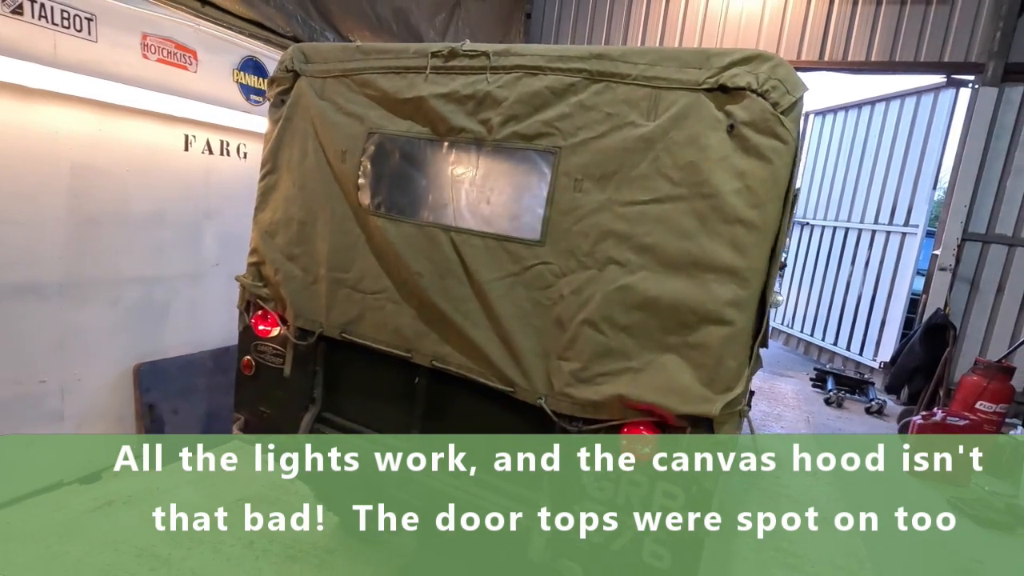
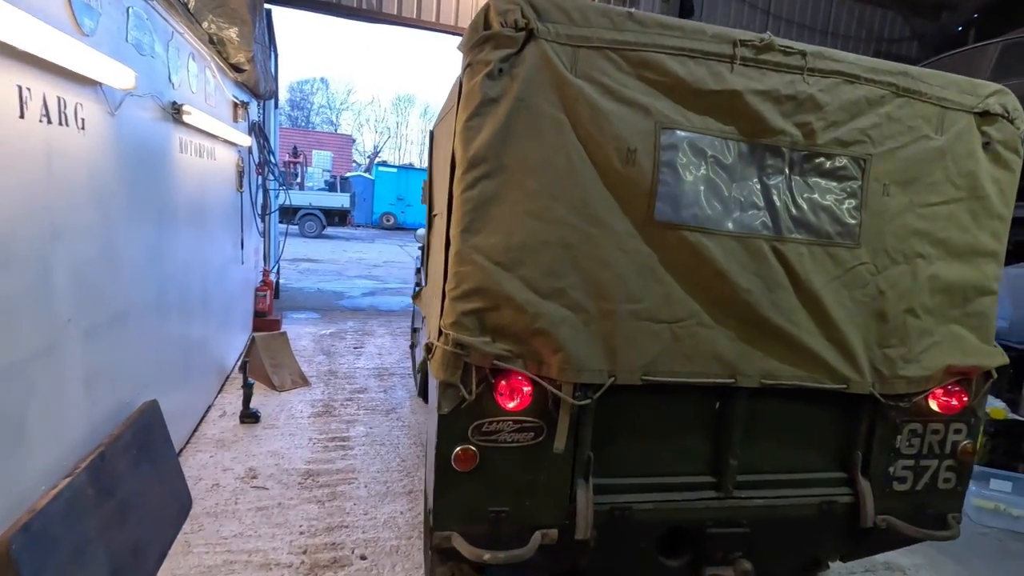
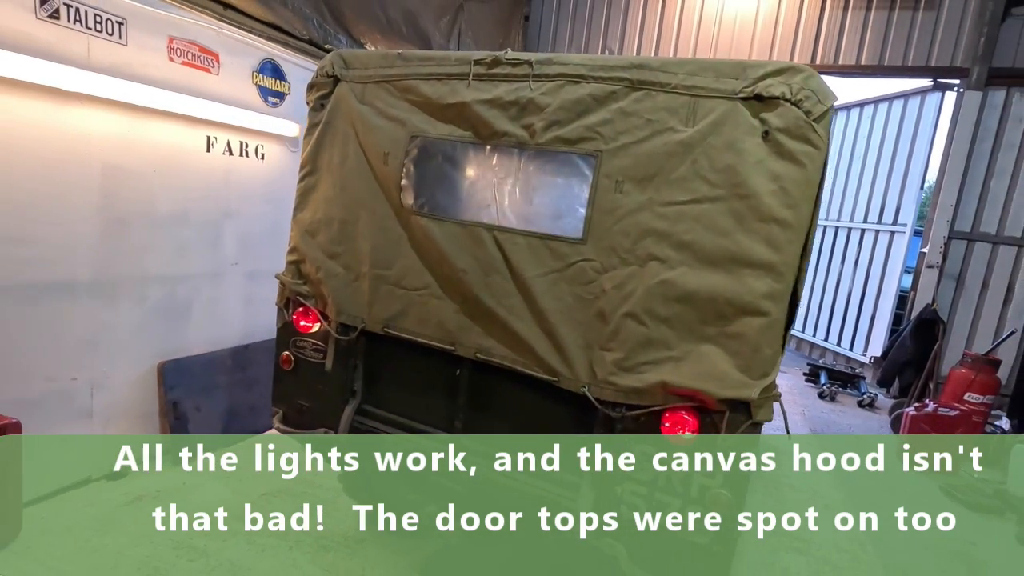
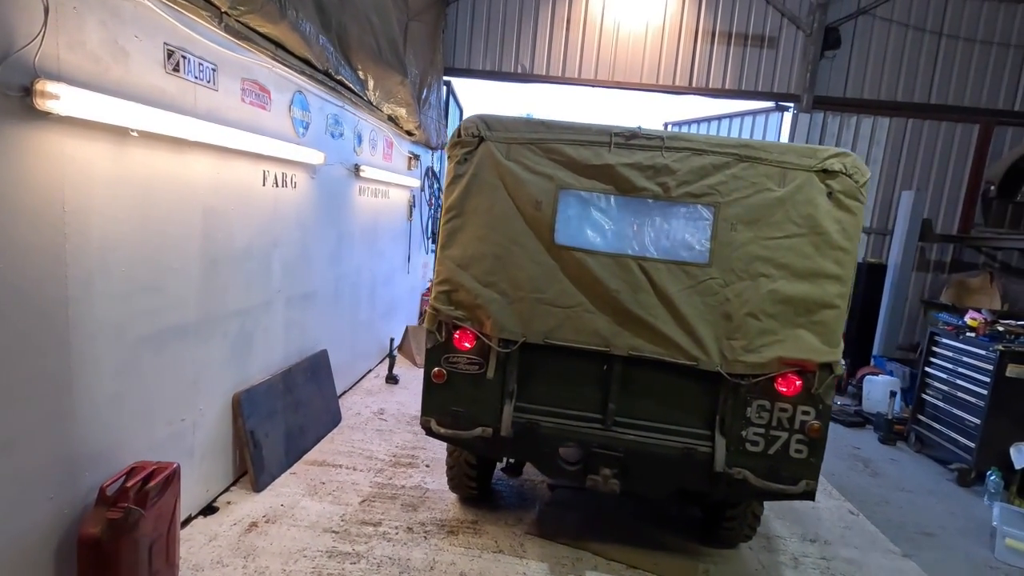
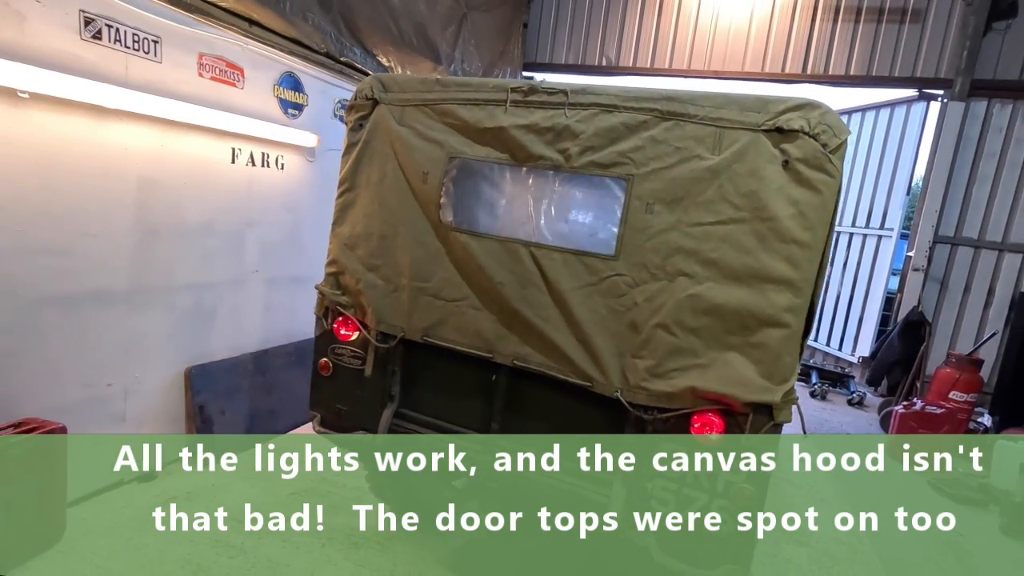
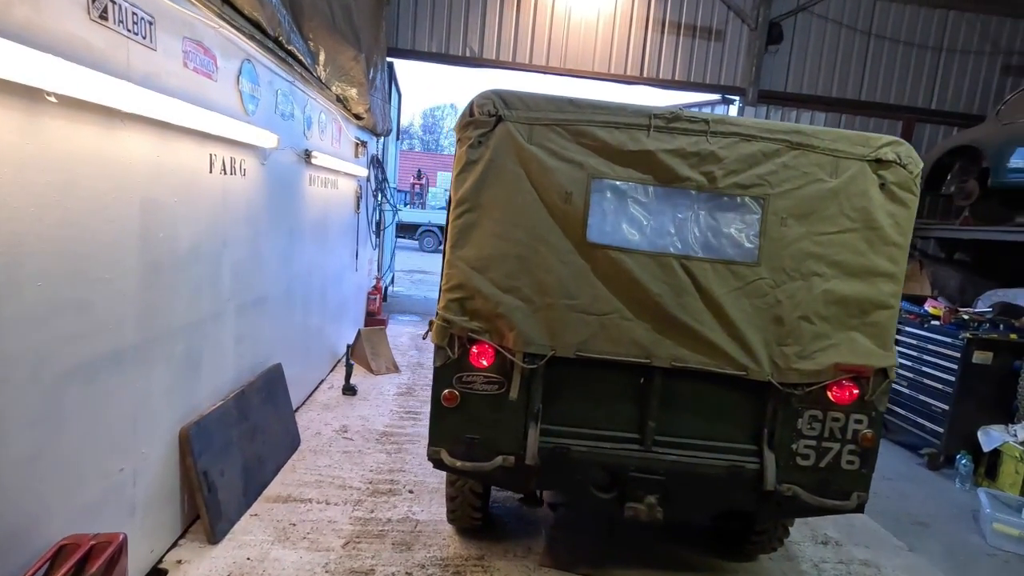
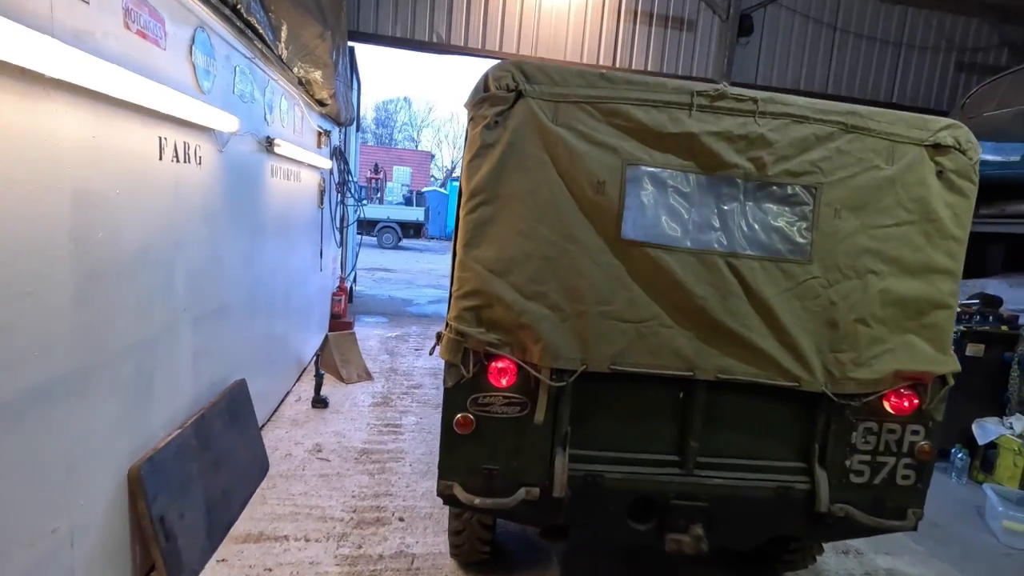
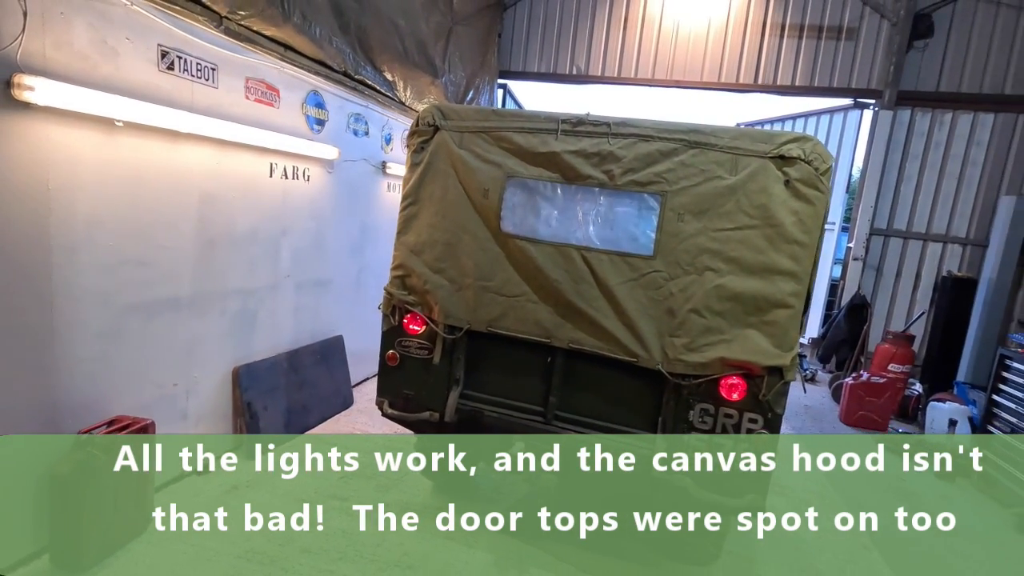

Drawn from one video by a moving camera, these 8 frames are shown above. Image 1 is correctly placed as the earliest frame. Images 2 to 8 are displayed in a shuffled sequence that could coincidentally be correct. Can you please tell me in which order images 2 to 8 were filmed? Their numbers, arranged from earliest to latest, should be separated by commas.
3, 5, 8, 4, 6, 7, 2
